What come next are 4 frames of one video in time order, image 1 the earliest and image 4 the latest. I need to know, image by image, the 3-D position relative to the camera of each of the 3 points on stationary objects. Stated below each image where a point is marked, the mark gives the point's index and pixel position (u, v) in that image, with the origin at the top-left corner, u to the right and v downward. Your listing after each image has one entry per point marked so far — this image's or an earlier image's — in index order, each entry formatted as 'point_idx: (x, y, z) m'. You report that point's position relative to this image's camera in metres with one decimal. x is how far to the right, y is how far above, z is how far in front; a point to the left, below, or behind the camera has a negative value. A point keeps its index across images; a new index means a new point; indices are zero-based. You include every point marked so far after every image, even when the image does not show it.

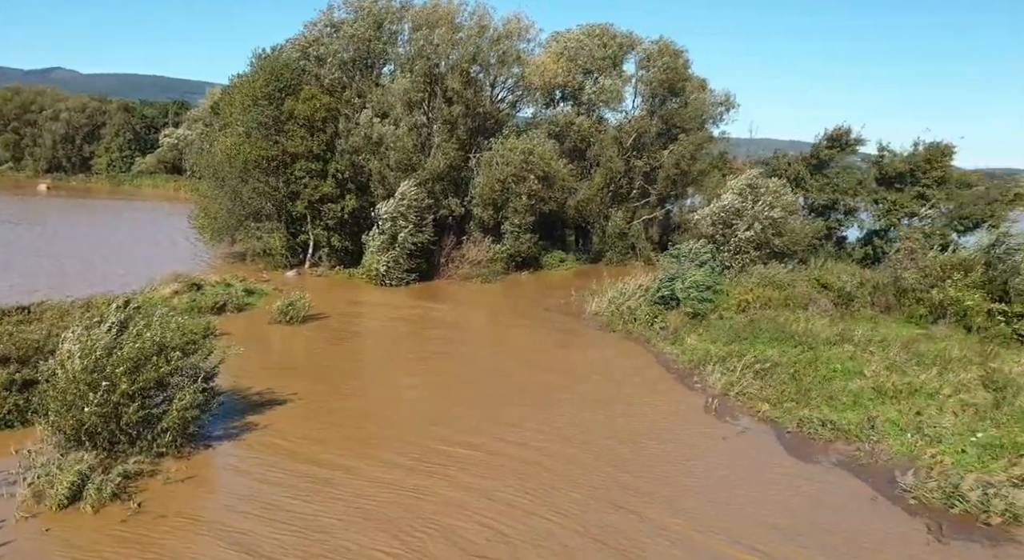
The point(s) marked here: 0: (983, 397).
0: (+9.4, -2.3, +14.8) m
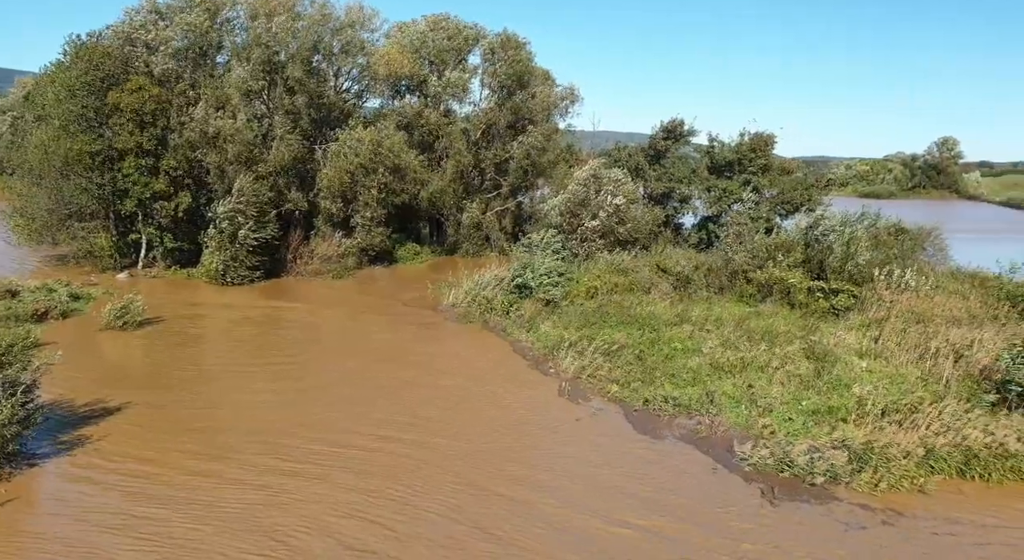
0: (+6.3, -1.9, +16.1) m
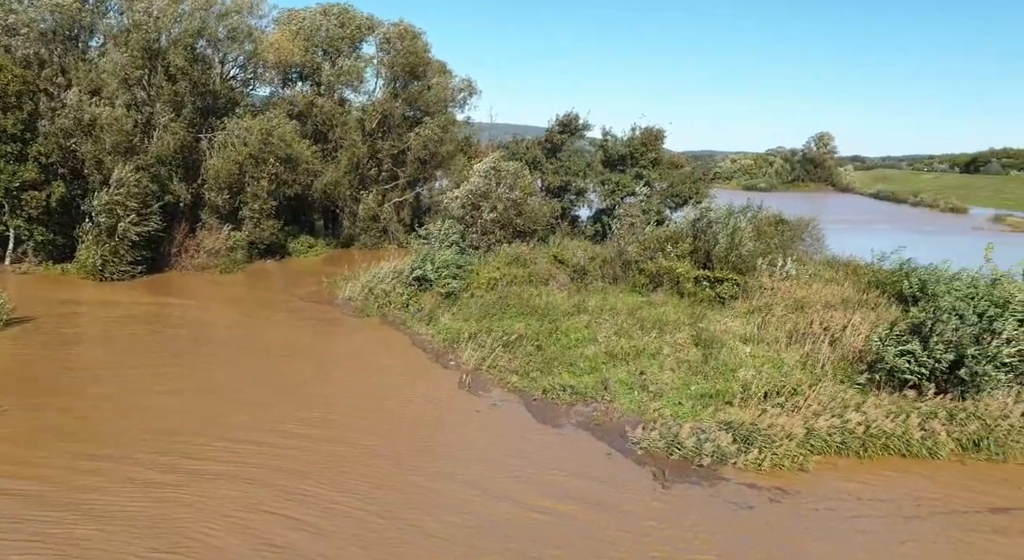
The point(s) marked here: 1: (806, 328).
0: (+4.1, -1.6, +16.8) m
1: (+6.8, -1.1, +17.4) m
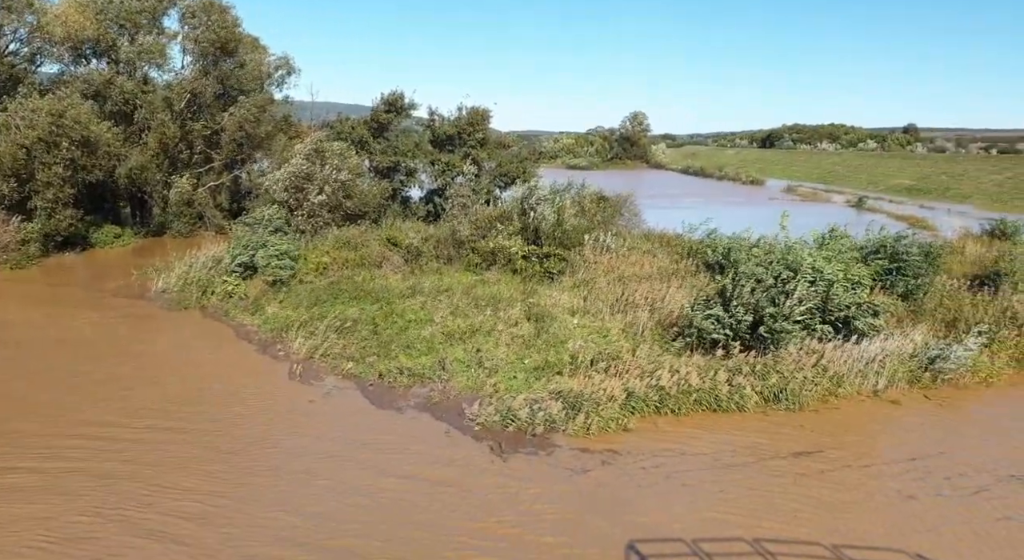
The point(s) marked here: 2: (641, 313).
0: (+0.3, -1.1, +17.3) m
1: (+2.9, -0.5, +18.4) m
2: (+3.0, -0.8, +17.6) m
